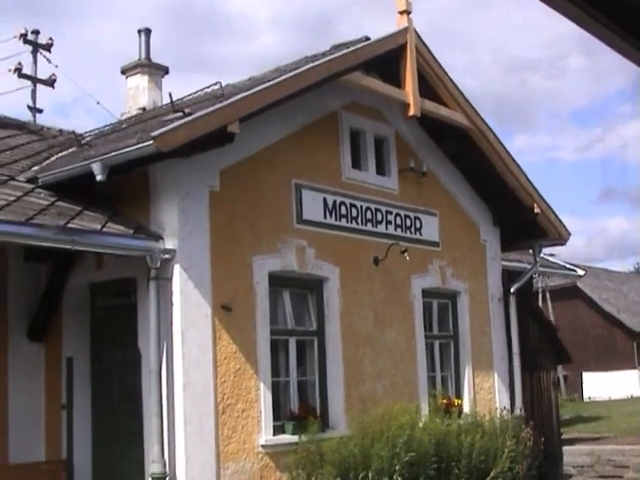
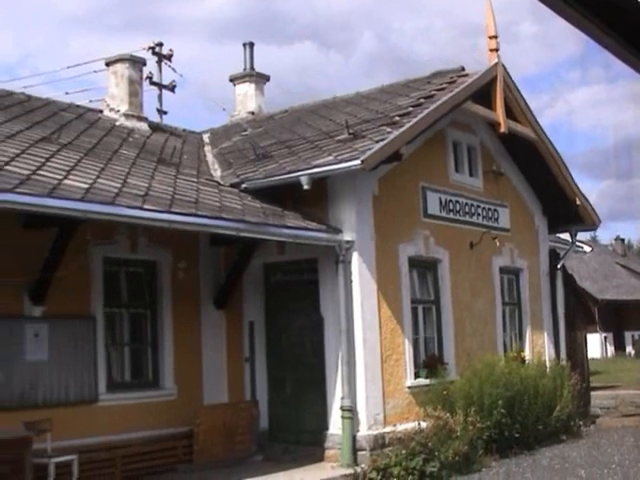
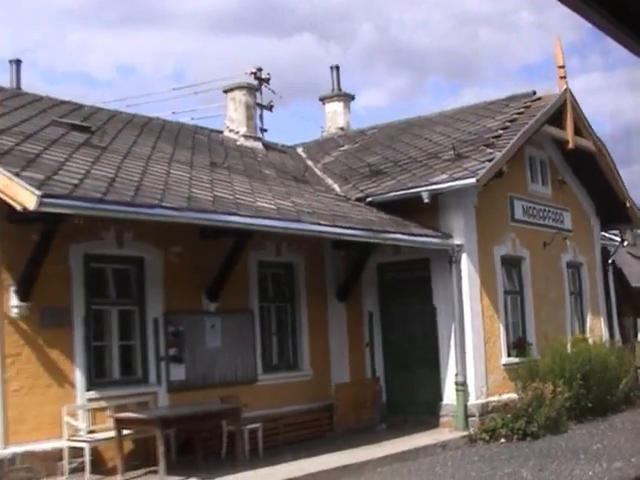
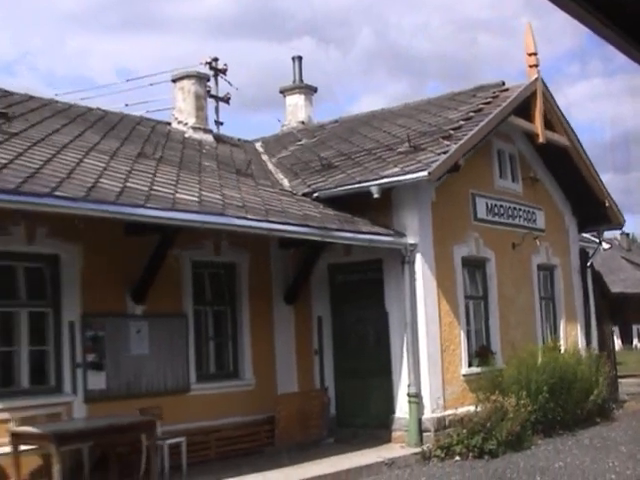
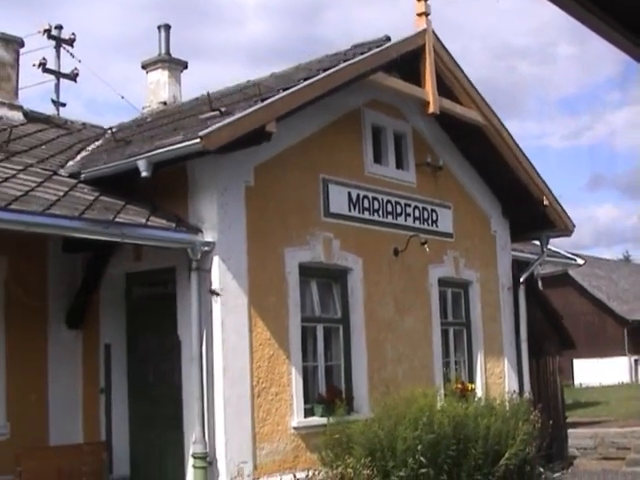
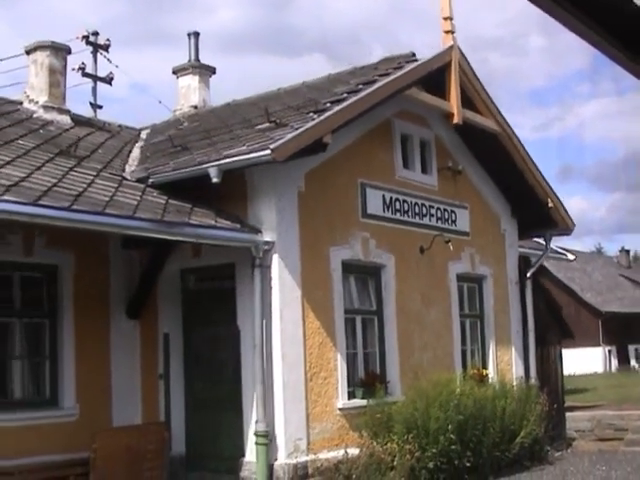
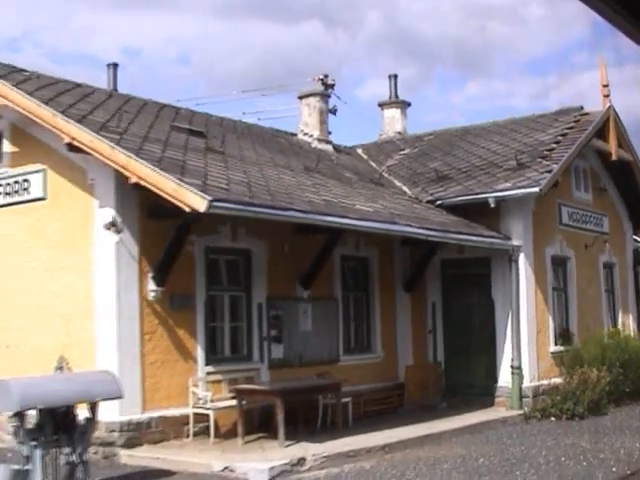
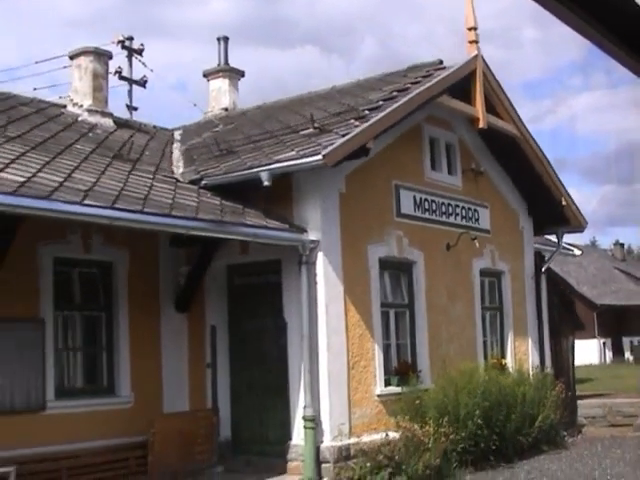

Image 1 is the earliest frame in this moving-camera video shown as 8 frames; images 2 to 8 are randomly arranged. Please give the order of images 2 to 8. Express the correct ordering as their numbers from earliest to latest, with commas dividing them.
5, 6, 8, 2, 4, 3, 7
